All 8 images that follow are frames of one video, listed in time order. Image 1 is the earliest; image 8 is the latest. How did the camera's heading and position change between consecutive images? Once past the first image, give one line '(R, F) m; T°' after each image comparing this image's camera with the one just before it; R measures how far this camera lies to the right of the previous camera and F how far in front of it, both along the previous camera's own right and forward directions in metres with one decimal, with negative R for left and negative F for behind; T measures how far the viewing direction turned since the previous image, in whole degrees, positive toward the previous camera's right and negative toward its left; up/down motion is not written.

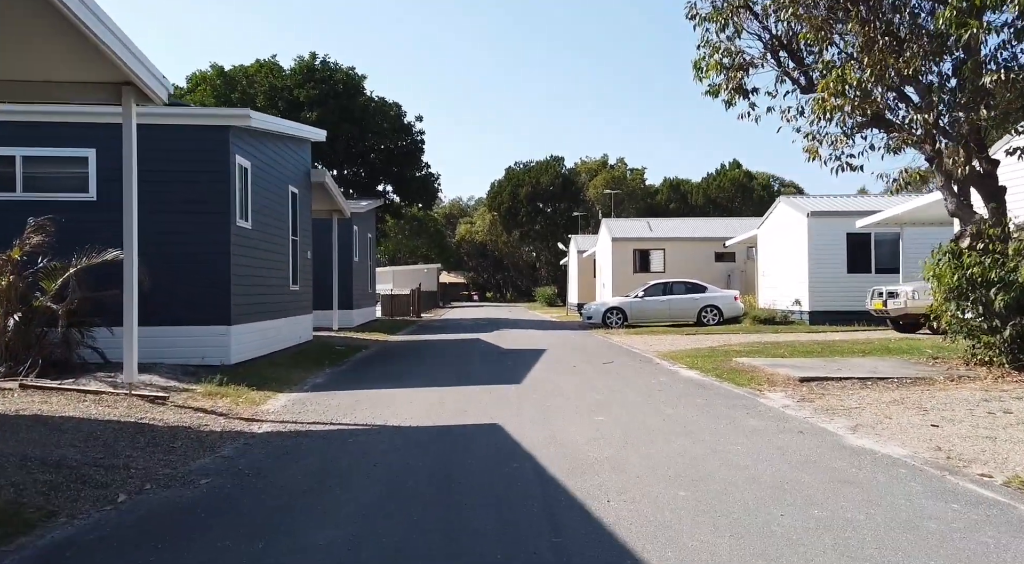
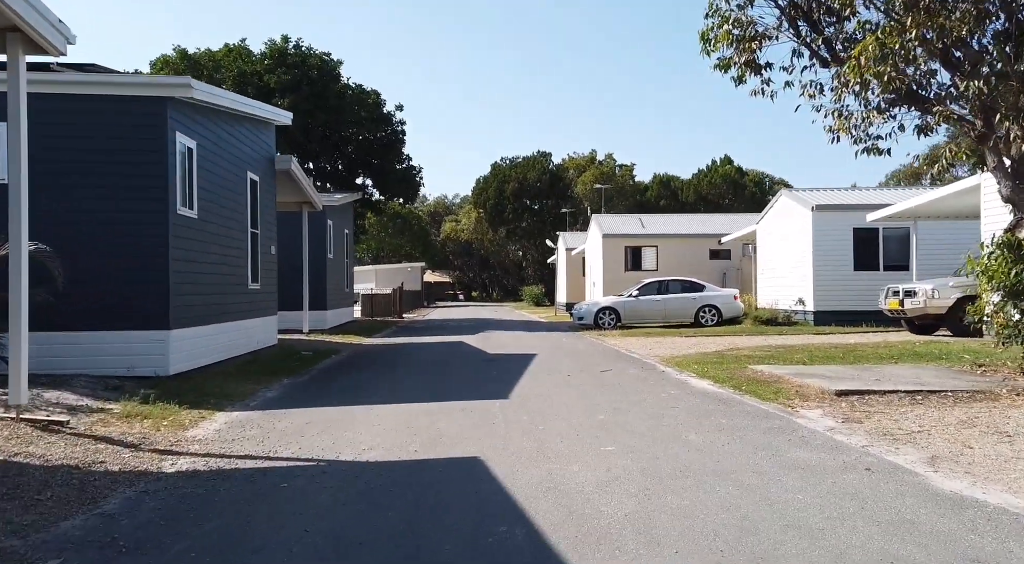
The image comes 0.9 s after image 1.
(0.0, +1.9) m; +1°
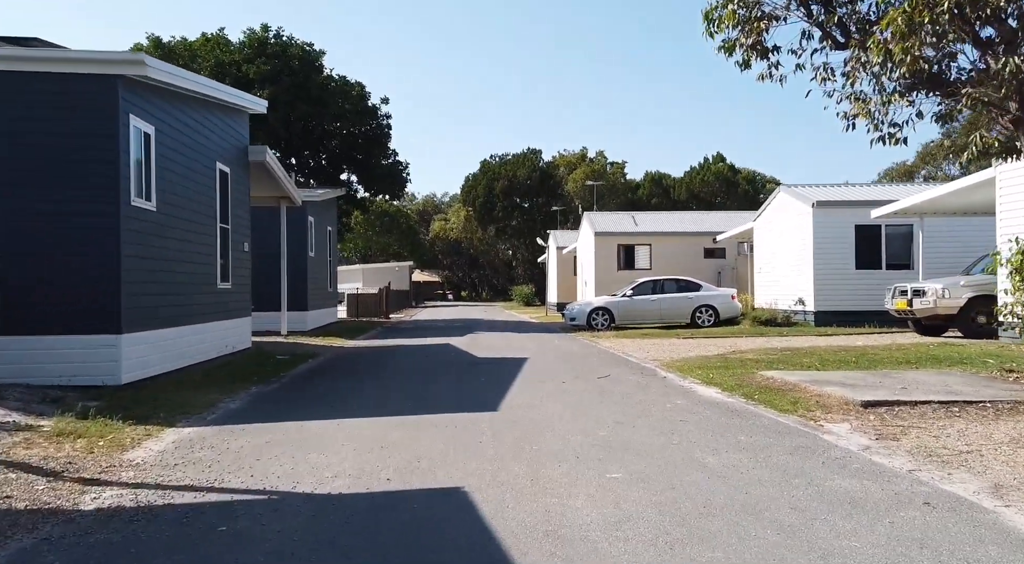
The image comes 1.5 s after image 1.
(0.0, +1.1) m; +1°
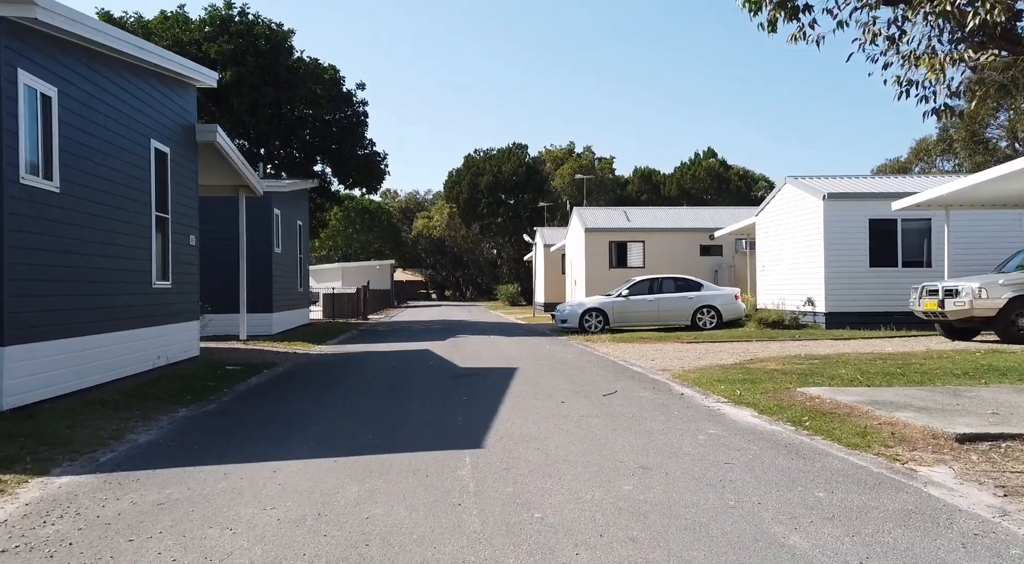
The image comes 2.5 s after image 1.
(0.0, +2.2) m; +1°
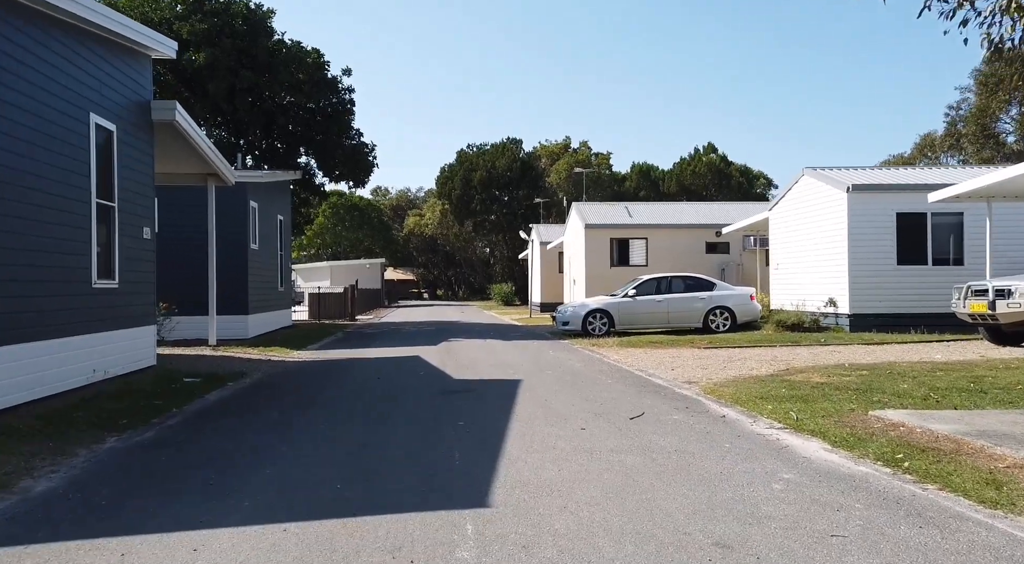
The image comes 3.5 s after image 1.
(-0.1, +1.9) m; +1°
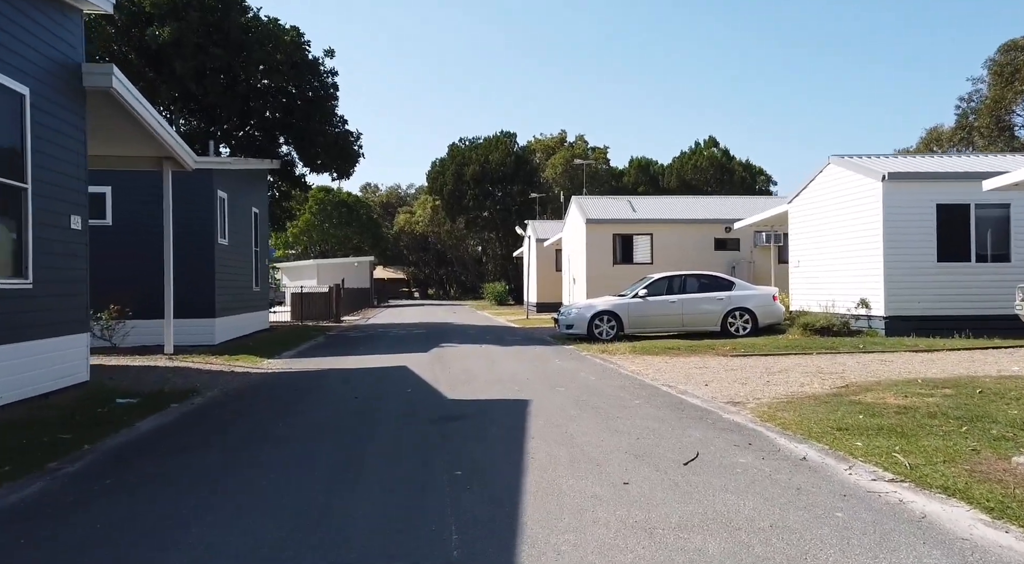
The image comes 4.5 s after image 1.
(-0.2, +2.2) m; +1°
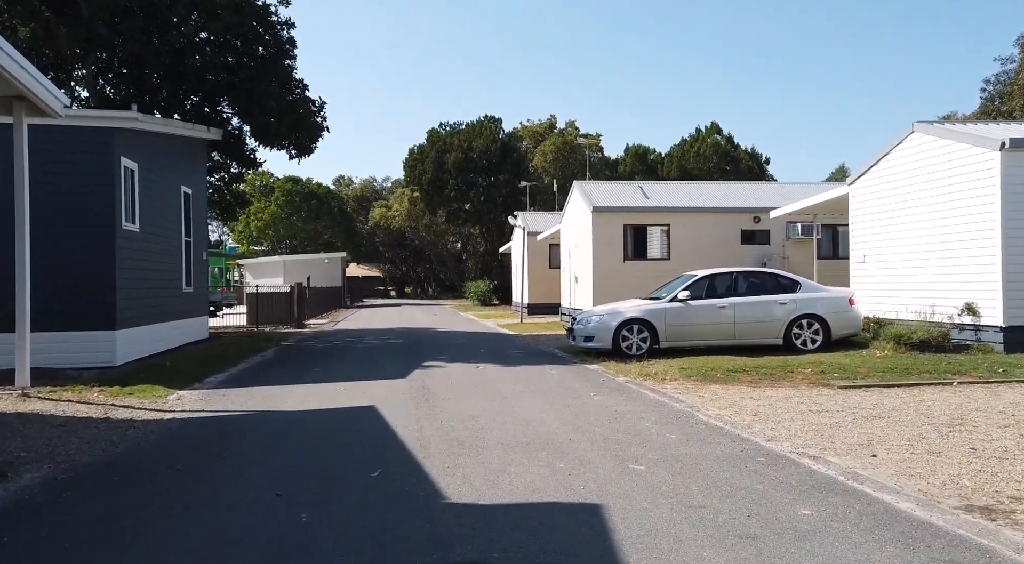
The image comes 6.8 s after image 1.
(-0.5, +4.8) m; +1°
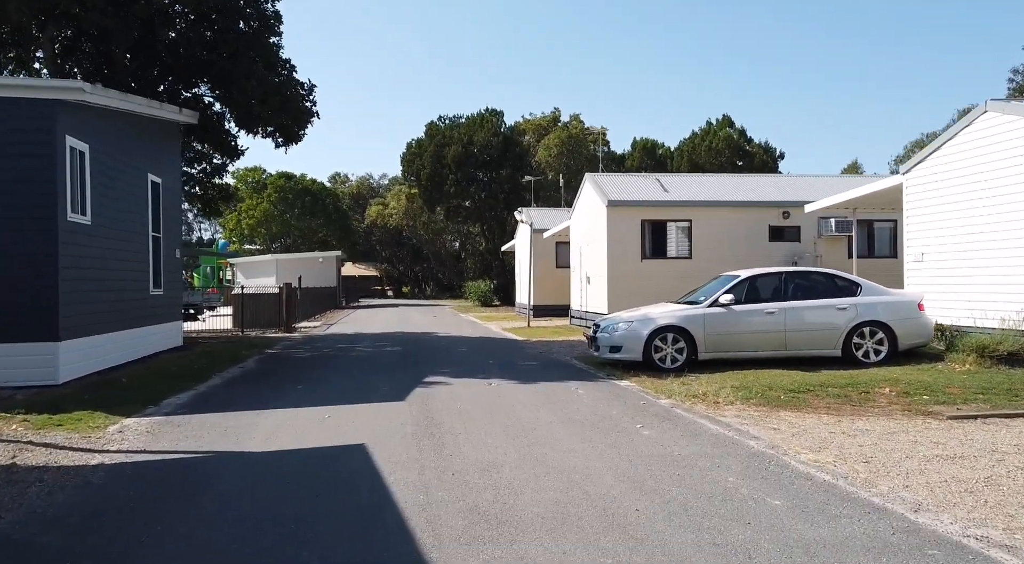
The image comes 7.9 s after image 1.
(-0.3, +2.3) m; 0°
